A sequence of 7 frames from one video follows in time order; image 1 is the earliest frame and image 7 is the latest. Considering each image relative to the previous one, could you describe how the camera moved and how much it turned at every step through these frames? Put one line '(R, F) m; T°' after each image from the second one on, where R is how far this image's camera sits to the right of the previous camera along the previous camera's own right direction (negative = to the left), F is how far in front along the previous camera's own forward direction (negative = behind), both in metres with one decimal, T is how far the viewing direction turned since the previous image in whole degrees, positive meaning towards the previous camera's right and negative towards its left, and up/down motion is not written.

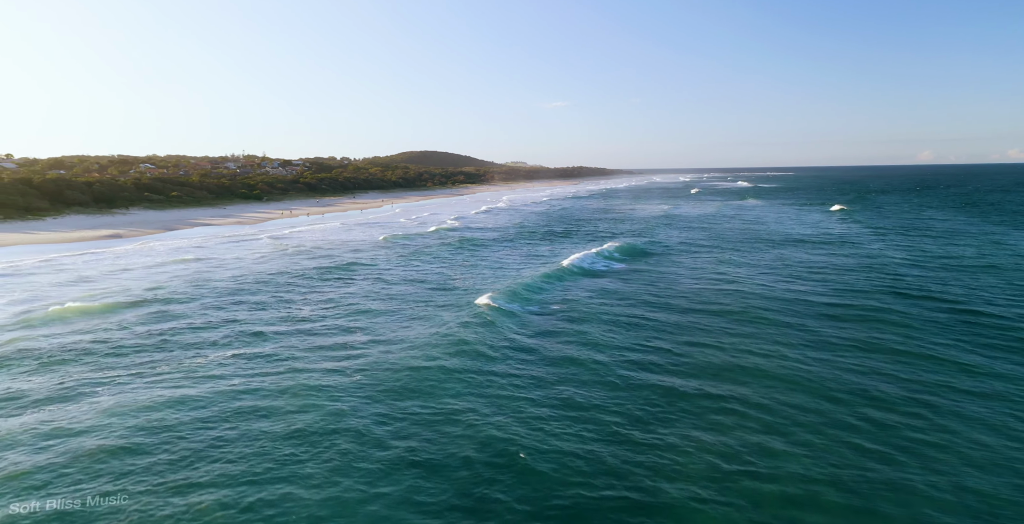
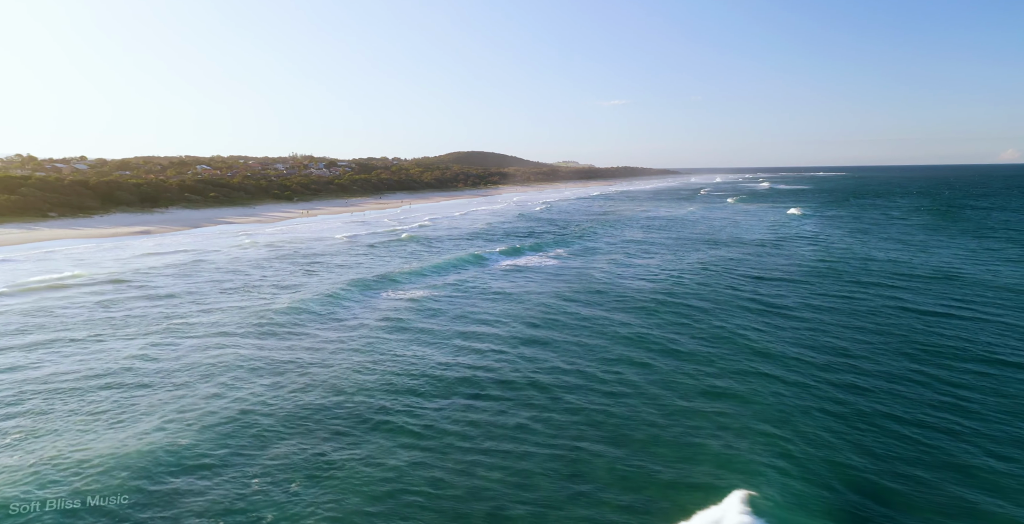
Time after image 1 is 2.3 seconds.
(+5.8, -3.6) m; -6°
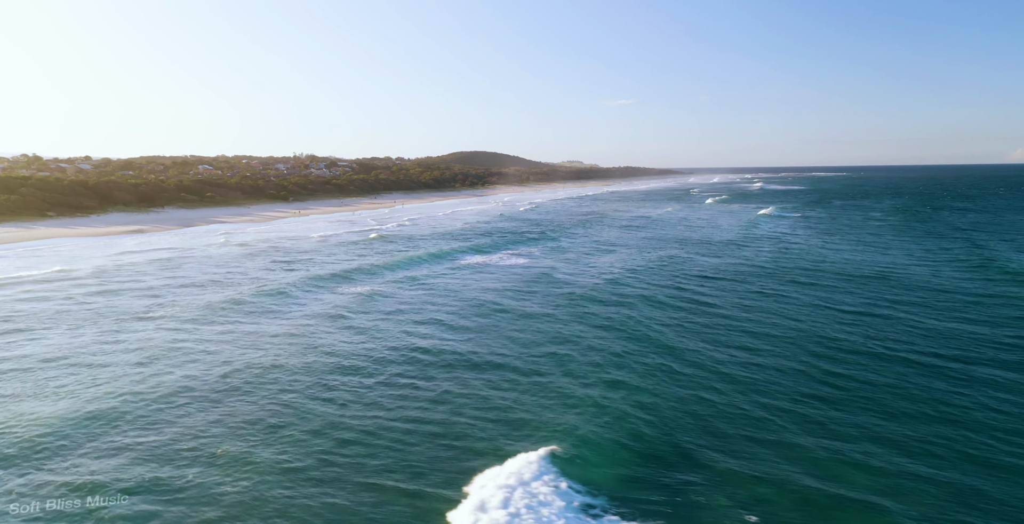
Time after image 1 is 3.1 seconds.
(+2.0, -1.3) m; -1°
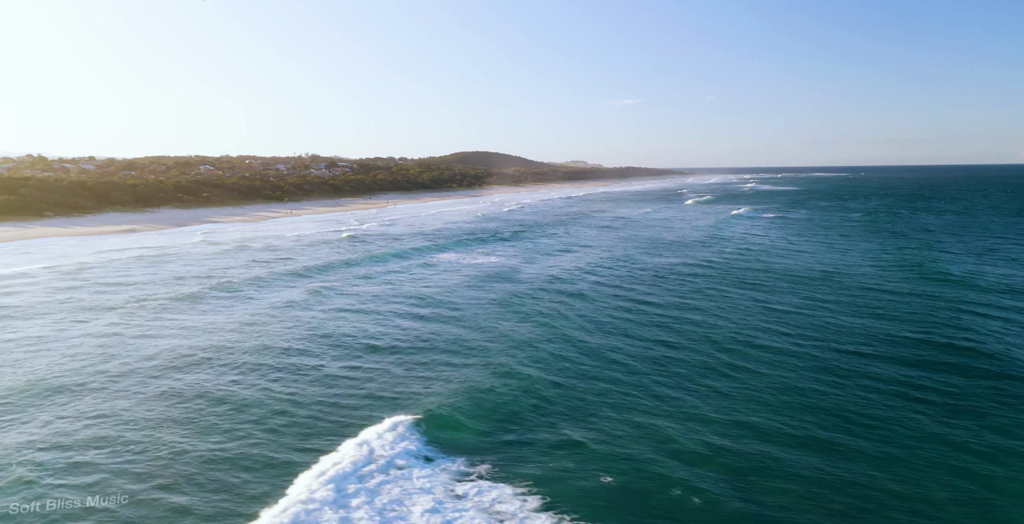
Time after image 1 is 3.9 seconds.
(+1.9, -1.3) m; -1°
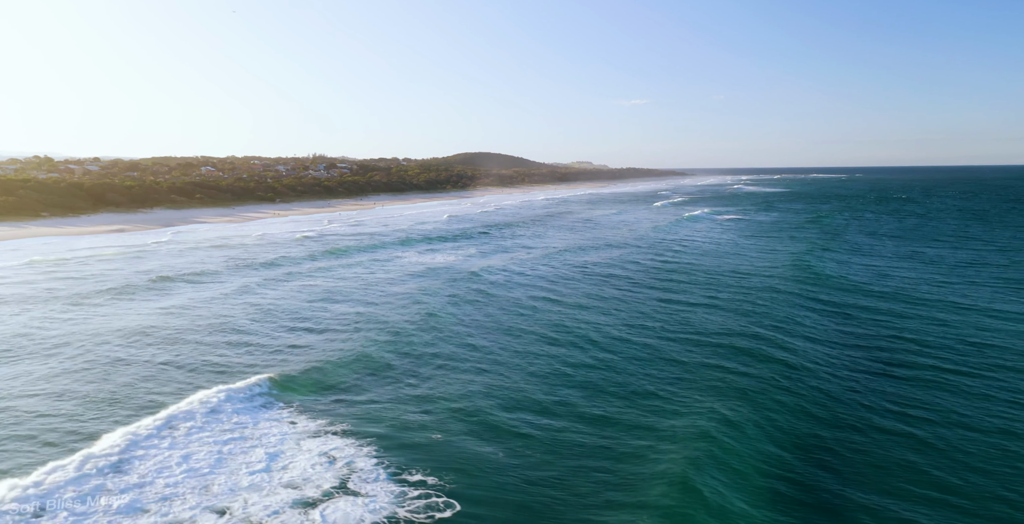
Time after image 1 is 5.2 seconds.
(+3.3, -2.3) m; -1°
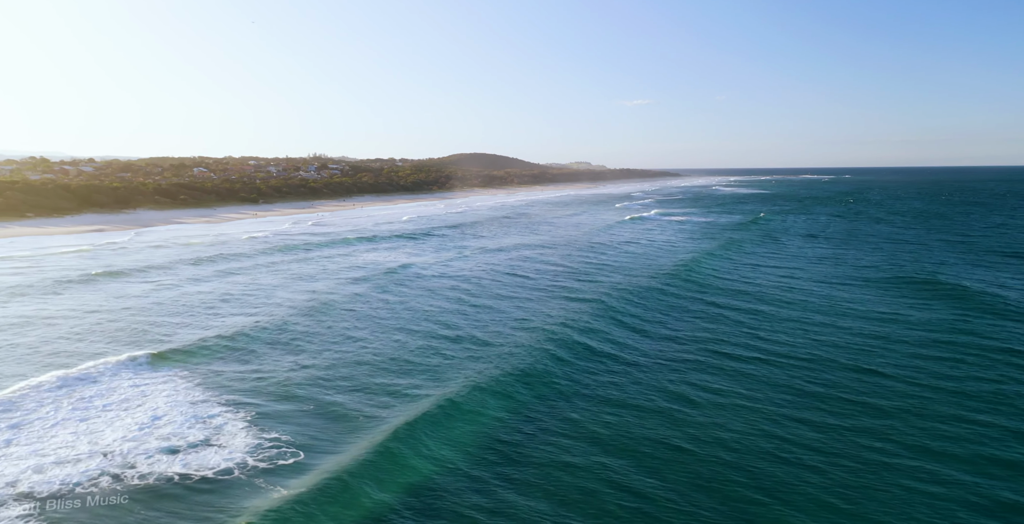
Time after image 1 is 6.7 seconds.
(+3.6, -2.5) m; 0°
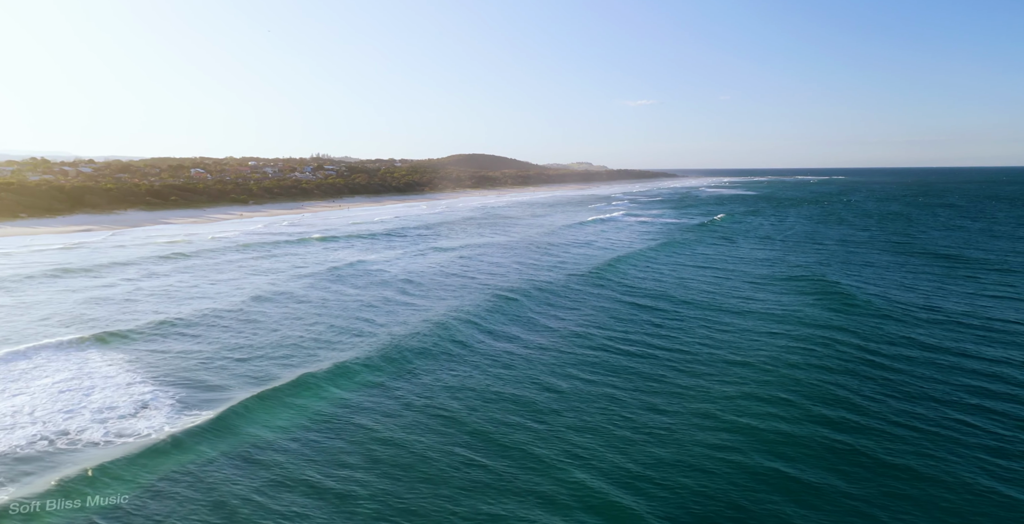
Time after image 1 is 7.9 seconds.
(+2.9, -1.9) m; -1°
